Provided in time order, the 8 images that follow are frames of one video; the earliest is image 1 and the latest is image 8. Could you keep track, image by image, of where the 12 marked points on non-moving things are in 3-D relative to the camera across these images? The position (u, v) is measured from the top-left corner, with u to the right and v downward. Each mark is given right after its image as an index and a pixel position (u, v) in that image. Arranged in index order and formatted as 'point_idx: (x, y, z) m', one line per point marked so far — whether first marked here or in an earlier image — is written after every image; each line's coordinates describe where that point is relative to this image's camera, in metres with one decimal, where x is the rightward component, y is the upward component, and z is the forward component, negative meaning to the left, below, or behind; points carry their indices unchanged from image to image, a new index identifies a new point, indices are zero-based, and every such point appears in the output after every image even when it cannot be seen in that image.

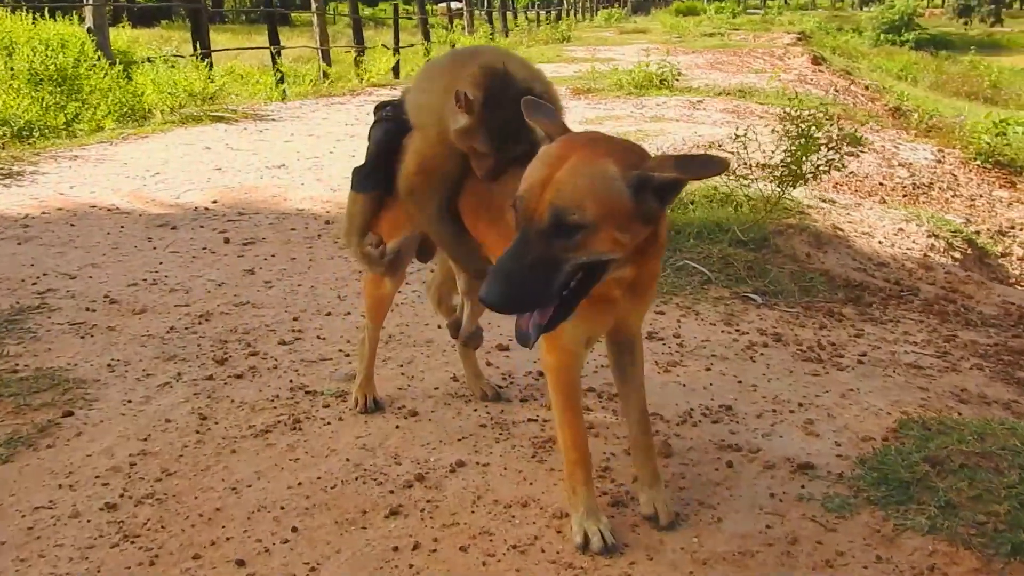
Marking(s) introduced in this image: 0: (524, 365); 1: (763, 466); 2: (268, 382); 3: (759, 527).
0: (+0.1, -0.5, +5.3) m
1: (+1.2, -0.8, +4.0) m
2: (-1.4, -0.5, +5.0) m
3: (+1.0, -1.0, +3.6) m
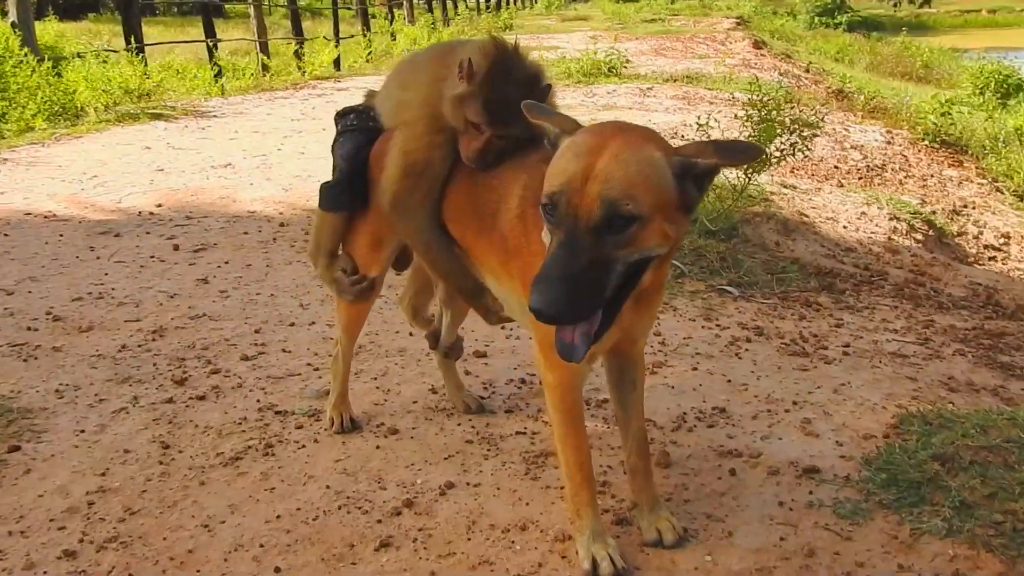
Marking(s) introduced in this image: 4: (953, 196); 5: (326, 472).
0: (0.0, -0.5, +5.0) m
1: (+1.1, -0.8, +3.8) m
2: (-1.5, -0.6, +4.6) m
3: (+1.0, -1.0, +3.4) m
4: (+5.8, +1.2, +11.6) m
5: (-0.8, -0.8, +4.0) m
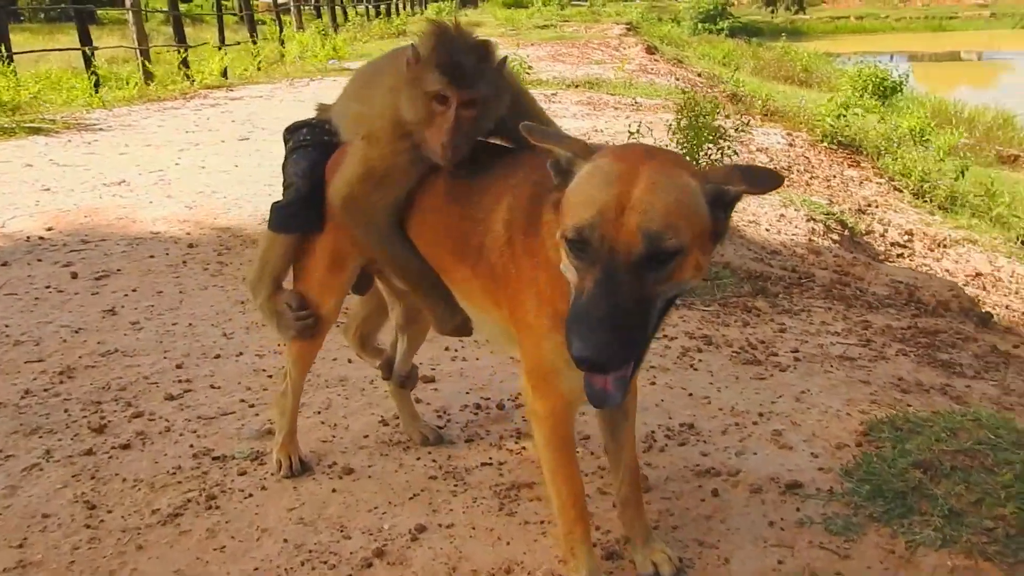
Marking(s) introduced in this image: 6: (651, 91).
0: (-0.3, -0.6, +4.8) m
1: (+1.0, -0.9, +3.7) m
2: (-1.7, -0.8, +4.2) m
3: (+1.0, -1.0, +3.2) m
4: (+4.7, +1.3, +12.0) m
5: (-1.0, -1.0, +3.6) m
6: (+2.6, +3.9, +17.9) m
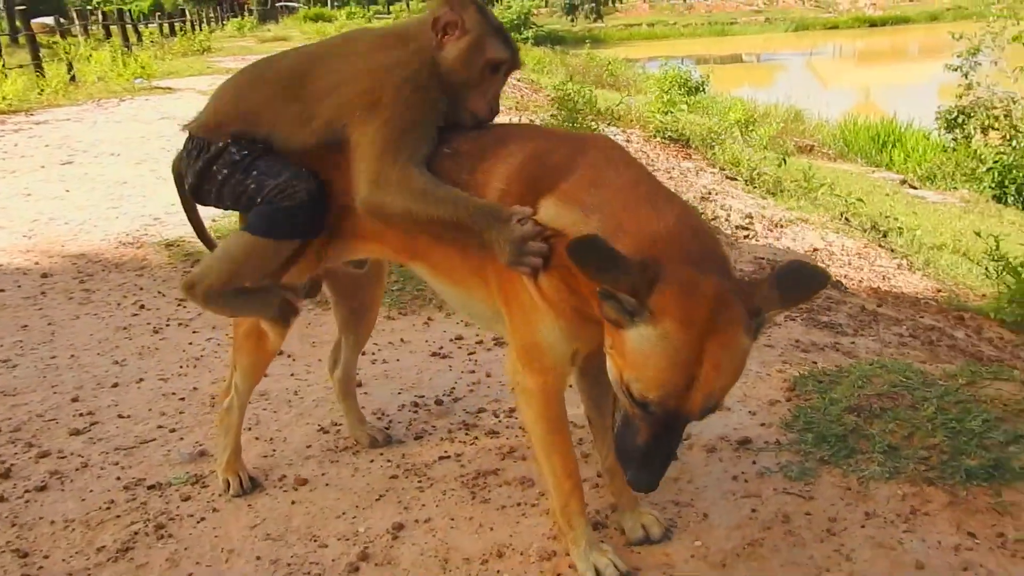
0: (-0.6, -0.6, +4.7) m
1: (+0.9, -0.7, +3.9) m
2: (-1.9, -0.9, +3.9) m
3: (+0.9, -0.9, +3.4) m
4: (+2.7, +1.5, +12.7) m
5: (-1.0, -1.0, +3.4) m
6: (-0.8, +3.8, +18.1) m
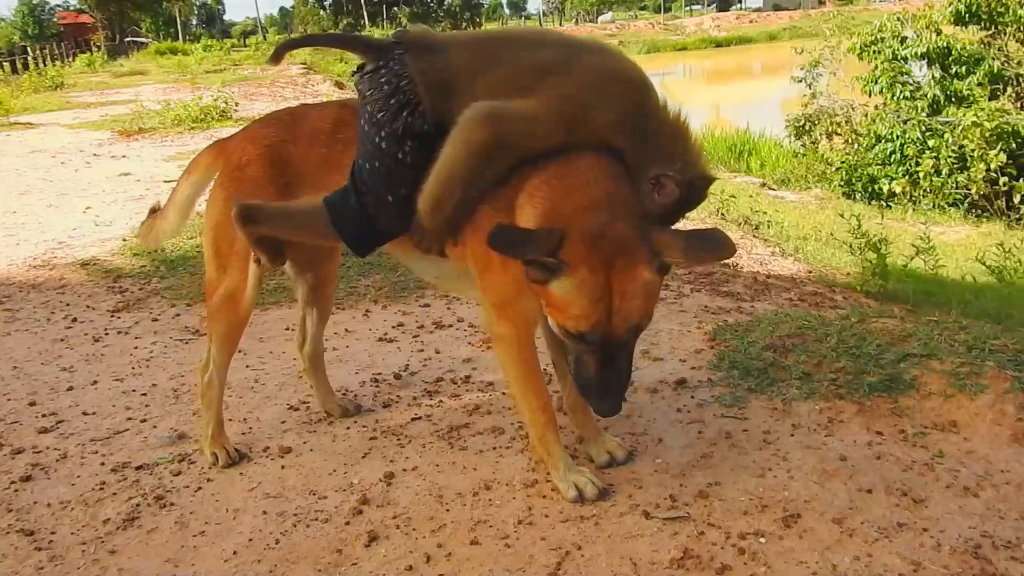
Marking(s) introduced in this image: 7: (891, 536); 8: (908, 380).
0: (-0.9, -0.5, +4.9) m
1: (+0.7, -0.5, +4.4) m
2: (-2.0, -0.8, +4.0) m
3: (+0.8, -0.7, +3.9) m
4: (+1.1, +1.5, +13.4) m
5: (-1.1, -0.9, +3.7) m
6: (-3.2, +3.5, +18.4) m
7: (+1.4, -0.9, +3.2) m
8: (+1.9, -0.4, +4.2) m
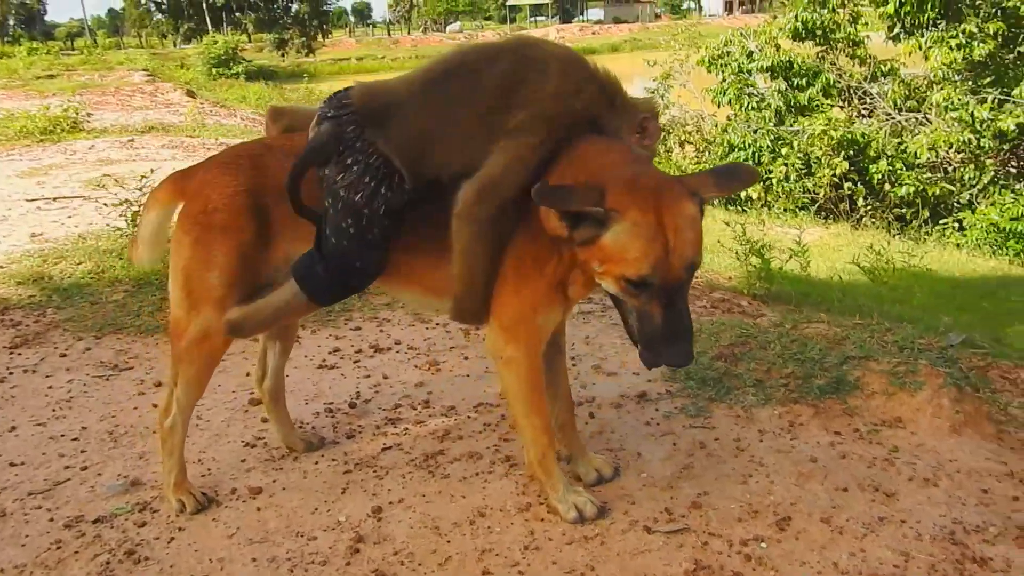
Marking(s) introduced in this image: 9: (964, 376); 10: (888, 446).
0: (-1.1, -0.7, +4.8) m
1: (+0.5, -0.6, +4.5) m
2: (-2.0, -1.0, +3.6) m
3: (+0.7, -0.7, +4.1) m
4: (-0.6, +1.3, +13.5) m
5: (-1.1, -1.0, +3.5) m
6: (-5.7, +3.0, +17.7) m
7: (+1.4, -0.9, +3.4) m
8: (+1.7, -0.5, +4.5) m
9: (+2.4, -0.5, +4.6) m
10: (+1.7, -0.7, +4.1) m
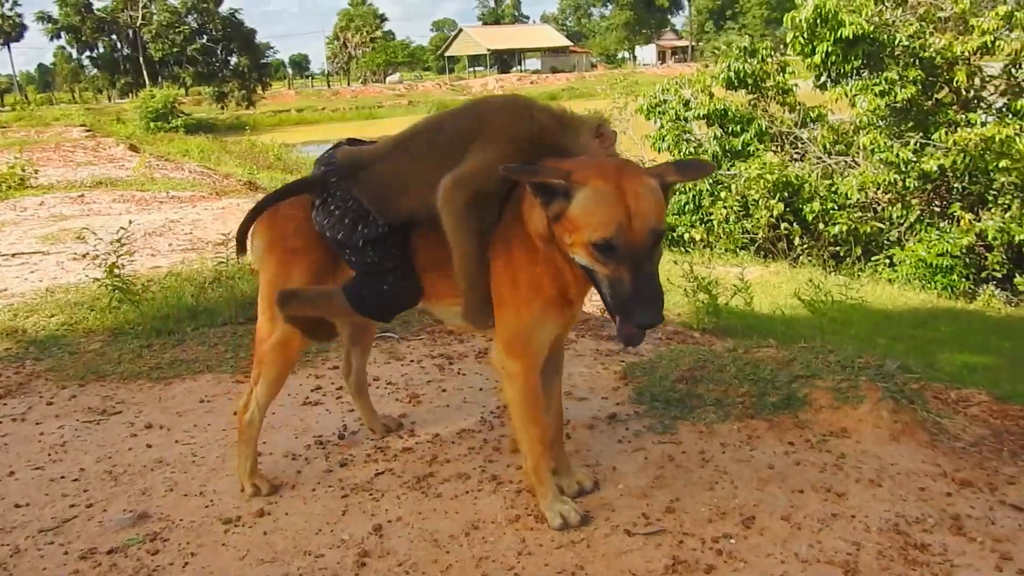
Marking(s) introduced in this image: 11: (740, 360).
0: (-1.3, -0.9, +5.0) m
1: (+0.4, -0.8, +4.9) m
2: (-2.1, -1.2, +3.8) m
3: (+0.7, -0.9, +4.4) m
4: (-1.3, +0.6, +13.9) m
5: (-1.1, -1.2, +3.7) m
6: (-6.7, +2.0, +17.8) m
7: (+1.4, -1.0, +3.8) m
8: (+1.6, -0.6, +5.0) m
9: (+2.3, -0.6, +5.1) m
10: (+1.7, -0.8, +4.5) m
11: (+1.4, -0.5, +5.5) m
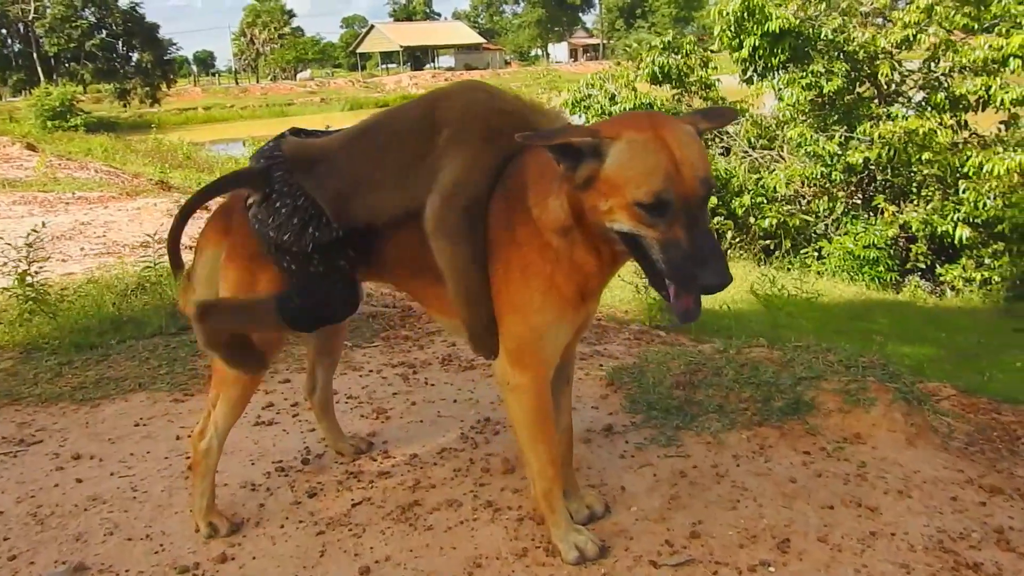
0: (-1.3, -0.9, +4.4) m
1: (+0.4, -0.8, +4.4) m
2: (-2.0, -1.3, +3.1) m
3: (+0.6, -0.9, +4.0) m
4: (-2.2, +0.6, +13.2) m
5: (-1.1, -1.2, +3.1) m
6: (-8.0, +1.9, +16.6) m
7: (+1.4, -1.0, +3.5) m
8: (+1.6, -0.6, +4.6) m
9: (+2.2, -0.6, +4.8) m
10: (+1.6, -0.8, +4.2) m
11: (+1.3, -0.4, +5.1) m
